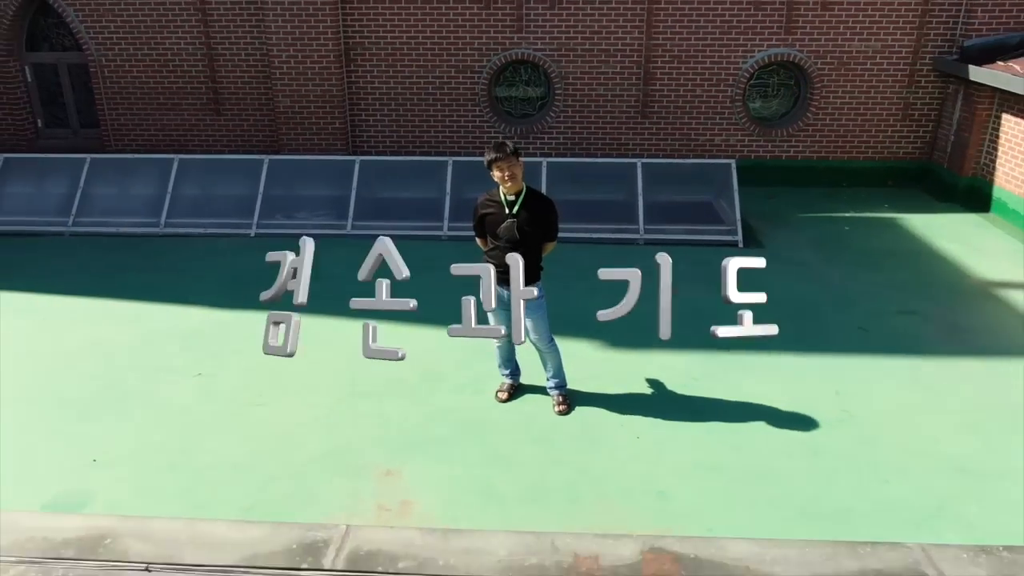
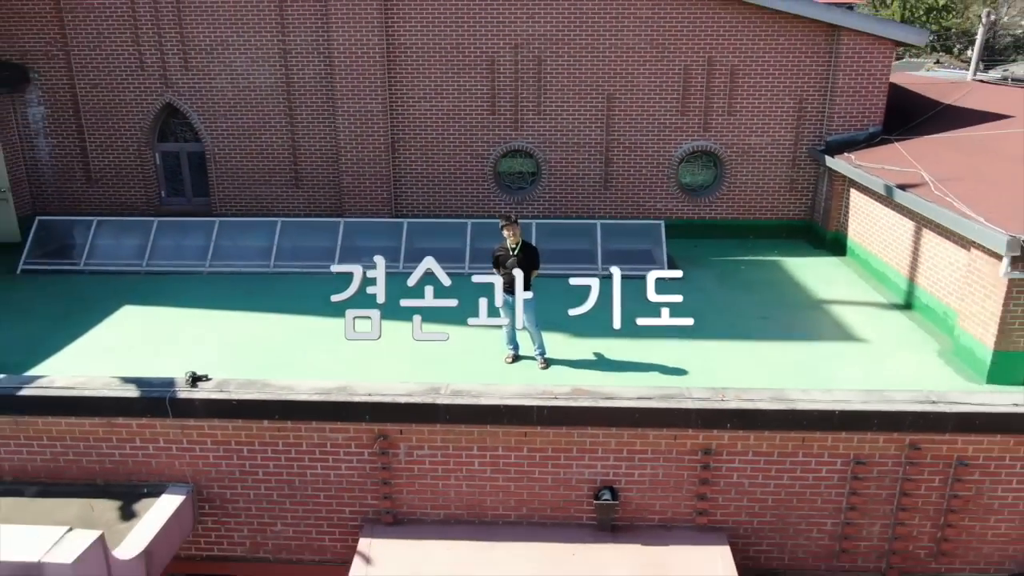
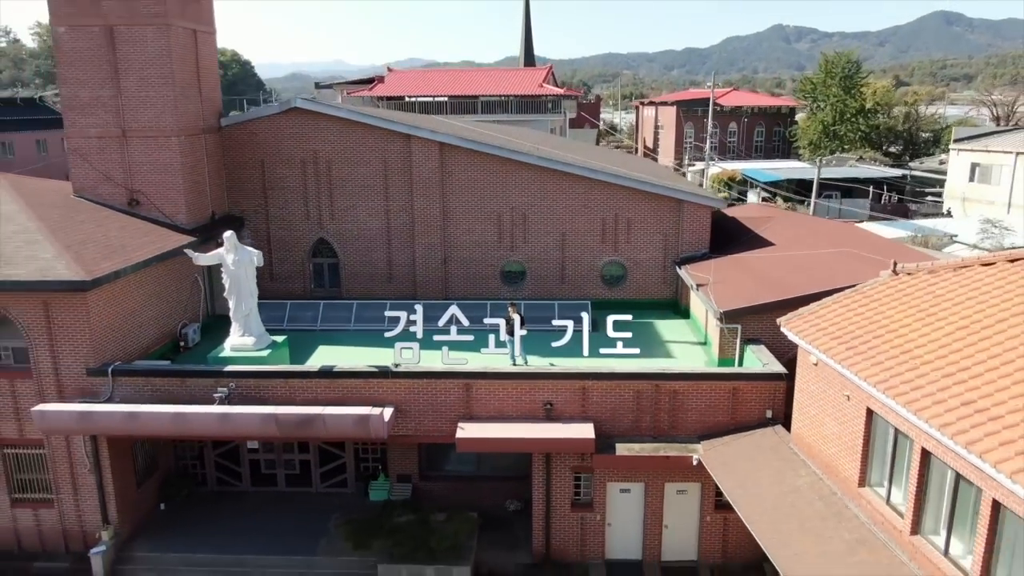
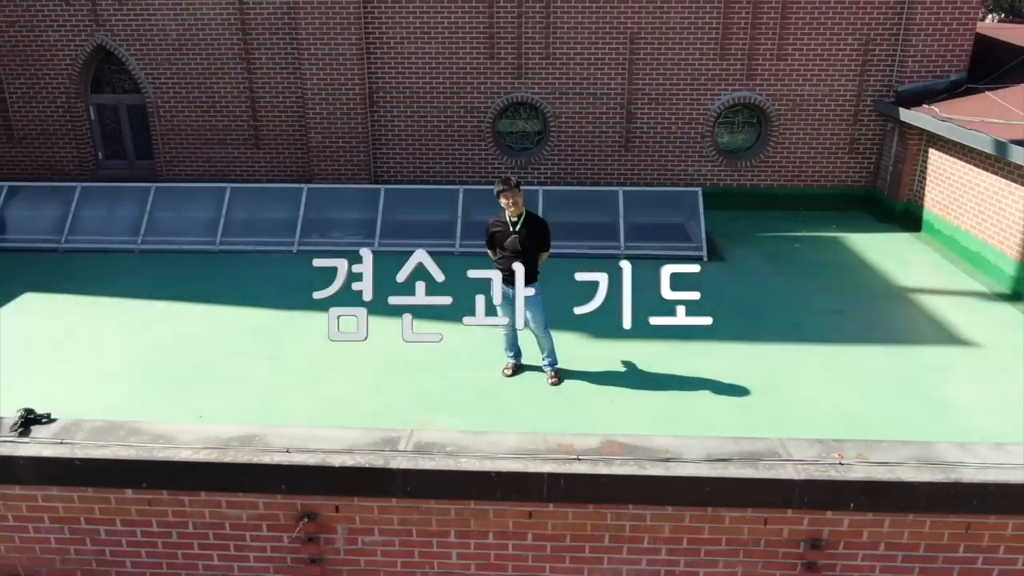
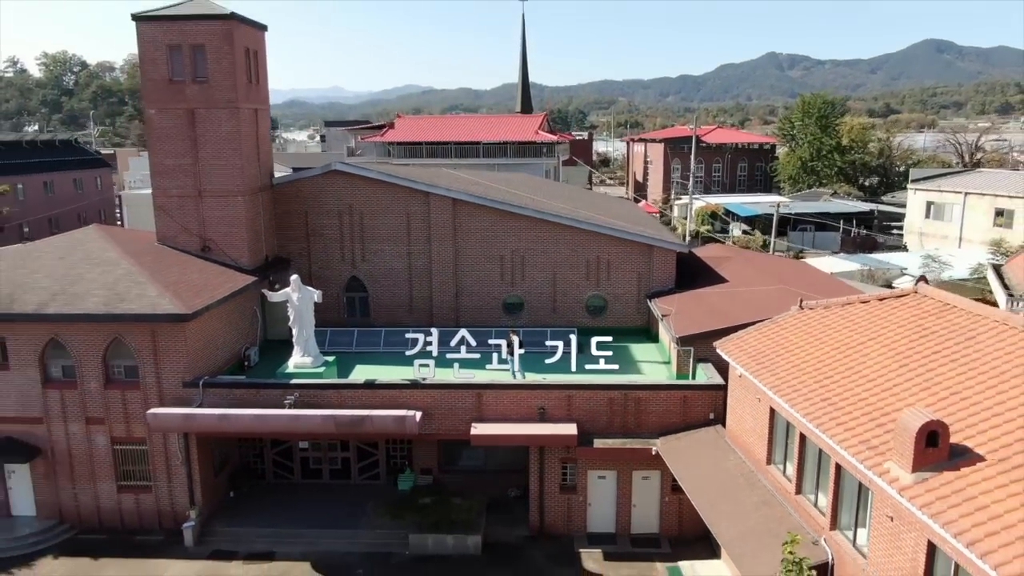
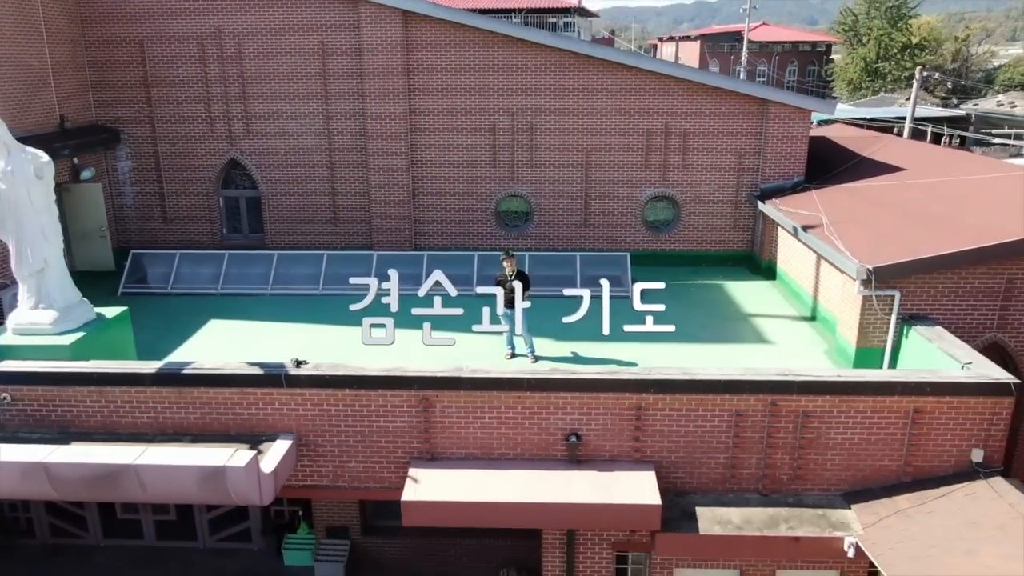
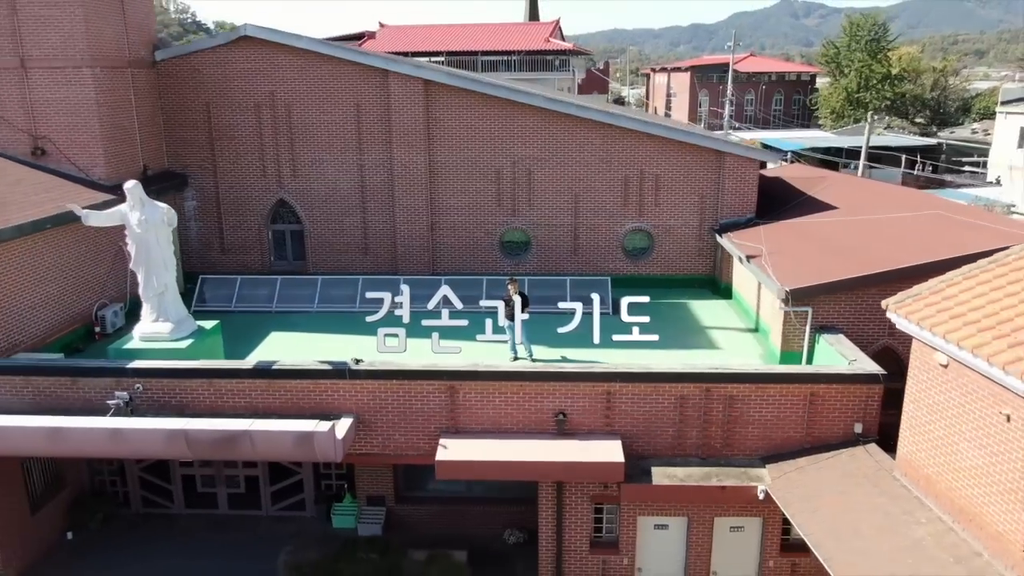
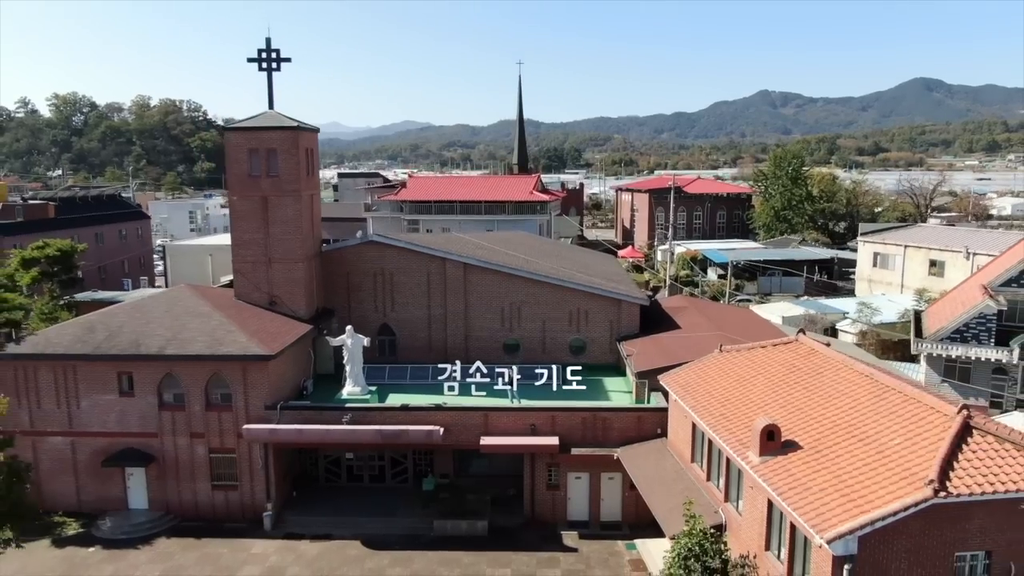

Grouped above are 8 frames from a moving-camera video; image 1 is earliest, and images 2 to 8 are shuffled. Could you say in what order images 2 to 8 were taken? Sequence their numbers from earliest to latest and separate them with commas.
4, 2, 6, 7, 3, 5, 8
